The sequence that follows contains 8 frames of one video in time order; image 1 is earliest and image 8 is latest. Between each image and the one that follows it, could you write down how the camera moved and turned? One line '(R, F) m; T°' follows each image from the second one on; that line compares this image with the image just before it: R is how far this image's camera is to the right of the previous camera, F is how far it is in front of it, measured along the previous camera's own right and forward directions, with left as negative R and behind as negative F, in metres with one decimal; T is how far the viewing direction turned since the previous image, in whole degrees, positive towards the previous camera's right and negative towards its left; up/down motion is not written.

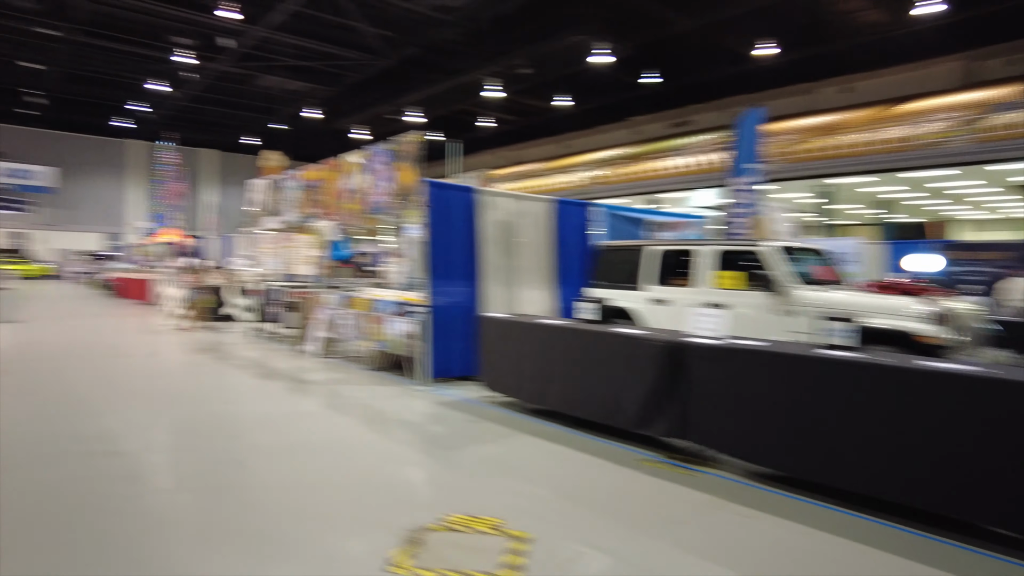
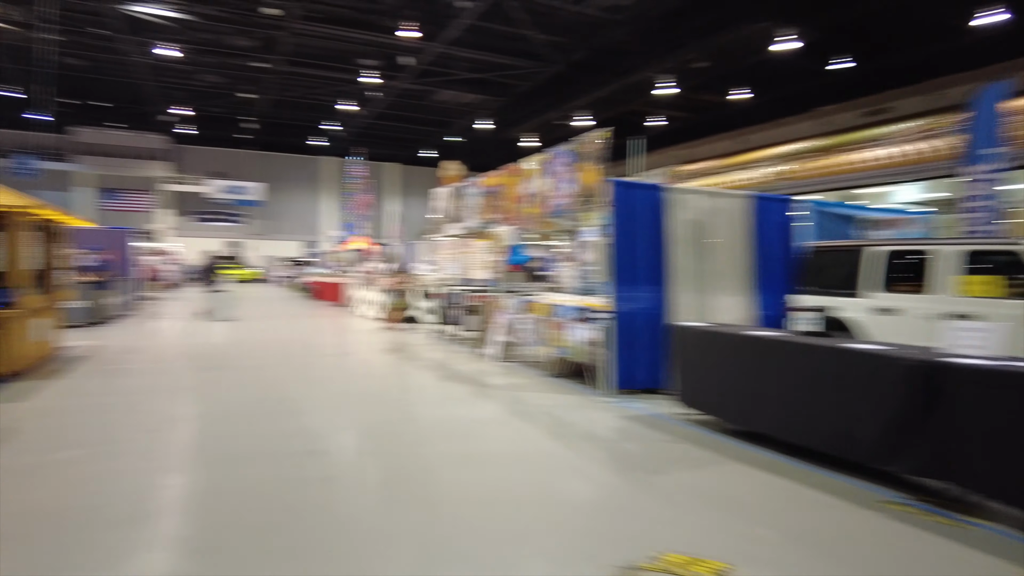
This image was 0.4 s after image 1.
(-0.2, +0.2) m; -14°
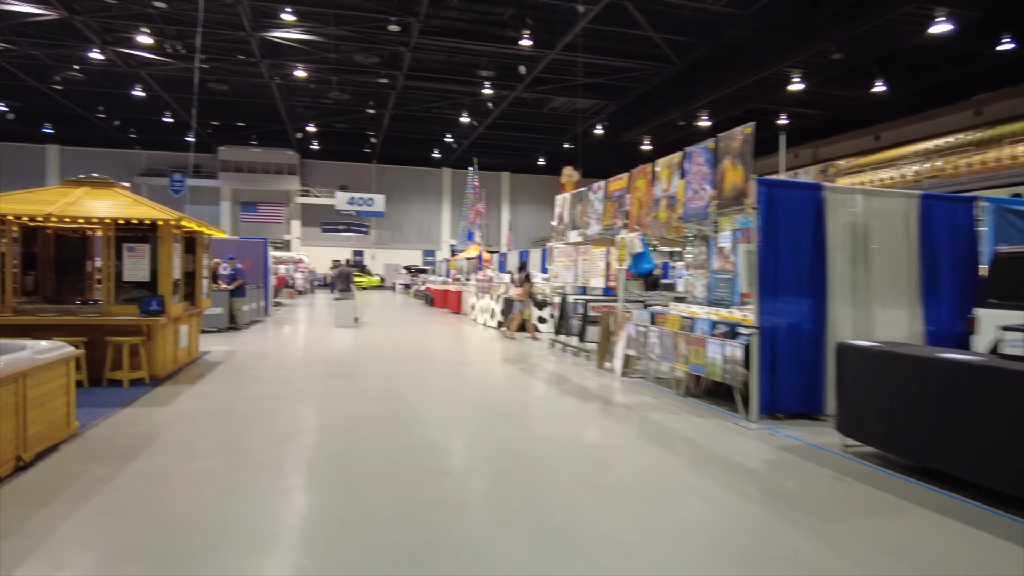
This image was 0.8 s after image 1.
(-0.1, +0.3) m; -10°
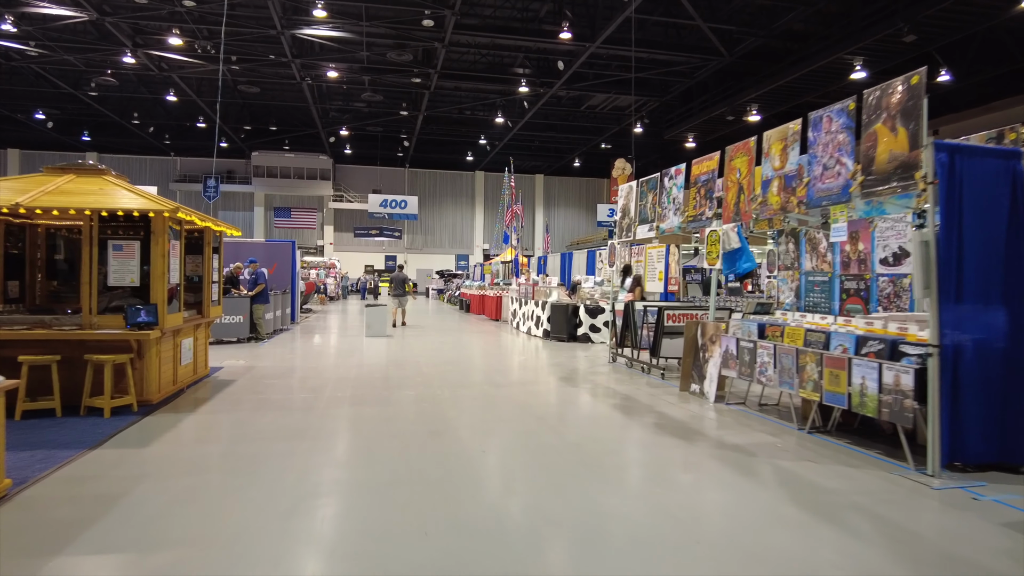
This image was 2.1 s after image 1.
(-0.3, +1.1) m; -3°
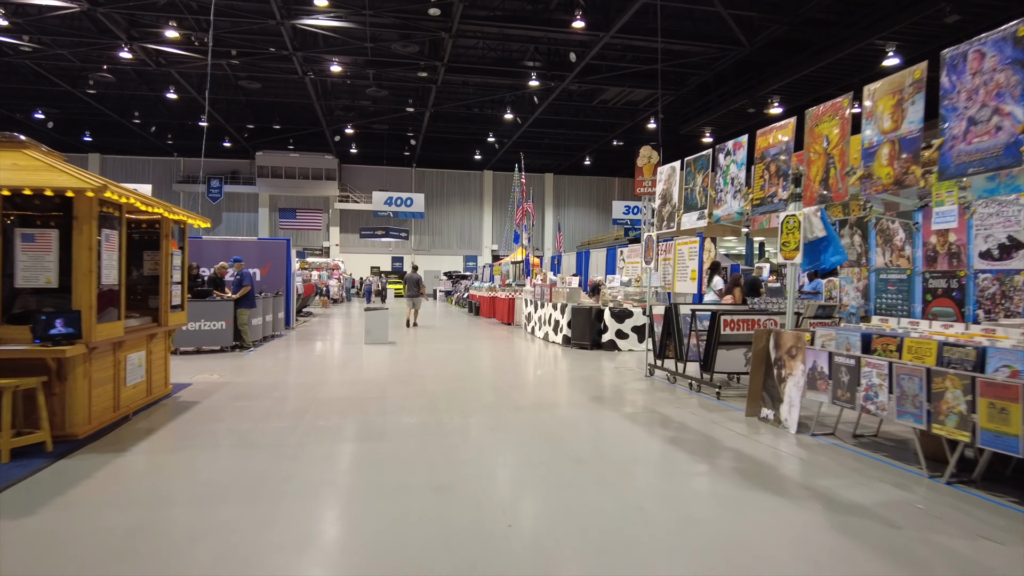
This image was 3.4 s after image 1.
(-0.1, +1.1) m; -1°
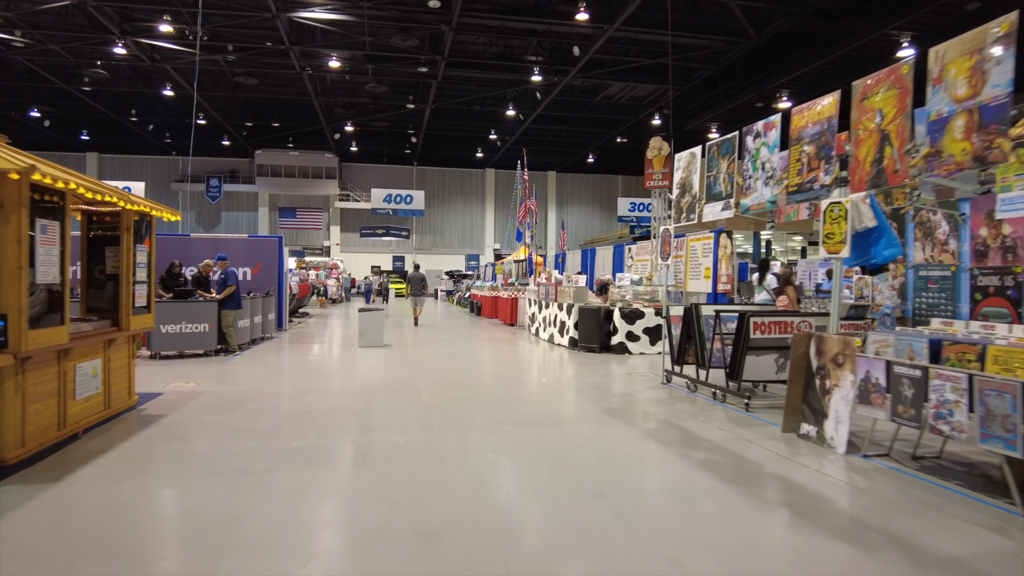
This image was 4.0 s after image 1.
(0.0, +0.5) m; 0°
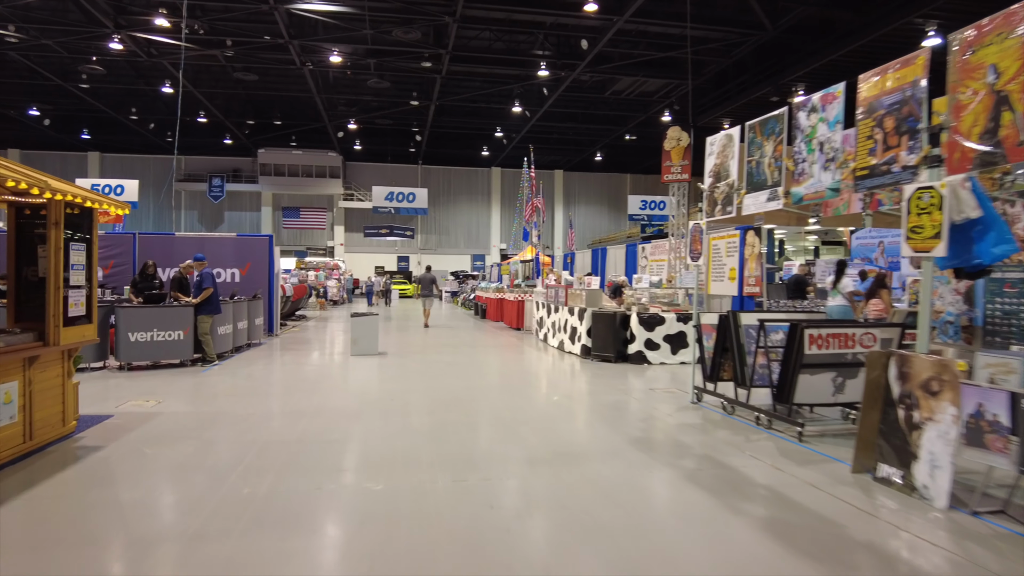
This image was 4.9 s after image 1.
(0.0, +0.8) m; -1°
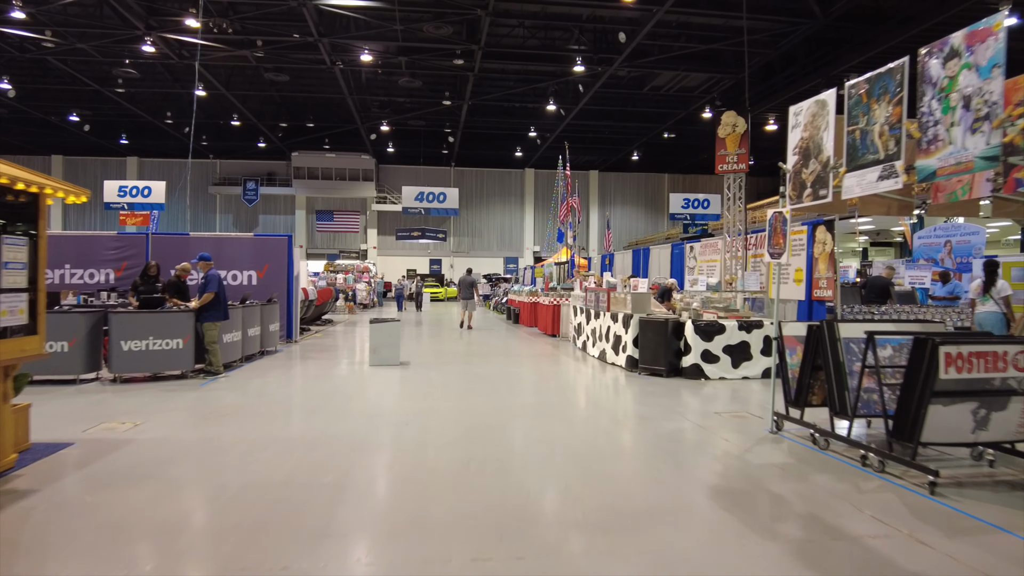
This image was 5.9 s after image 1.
(0.0, +0.9) m; -3°
